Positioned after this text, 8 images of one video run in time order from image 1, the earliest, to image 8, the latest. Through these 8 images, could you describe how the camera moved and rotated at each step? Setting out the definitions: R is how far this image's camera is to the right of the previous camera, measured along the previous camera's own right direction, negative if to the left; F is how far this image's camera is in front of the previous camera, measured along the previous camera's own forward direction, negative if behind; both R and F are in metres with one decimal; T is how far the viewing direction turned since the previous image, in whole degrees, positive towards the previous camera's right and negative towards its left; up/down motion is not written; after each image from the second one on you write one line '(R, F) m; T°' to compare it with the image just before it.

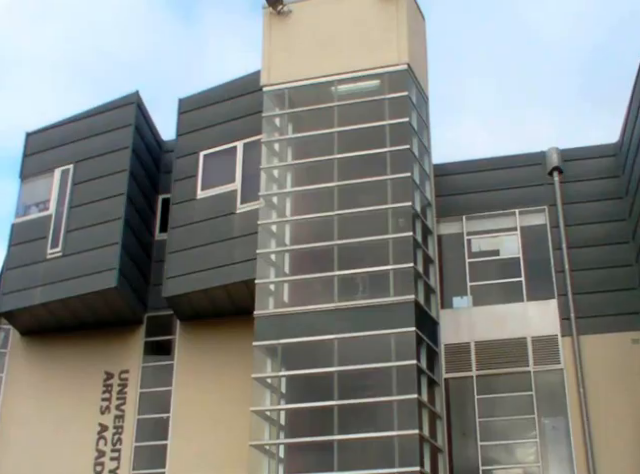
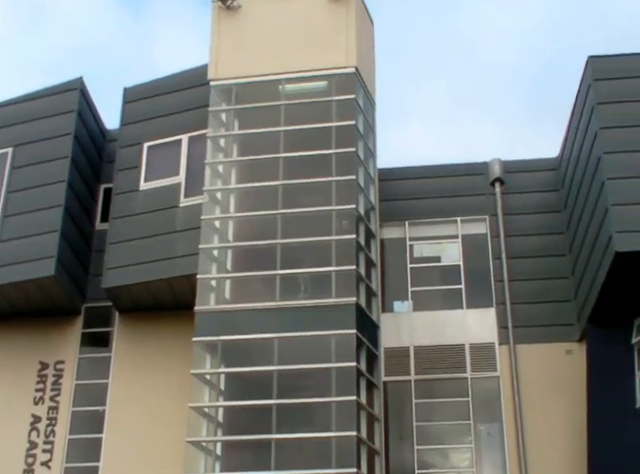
(-0.3, -0.1) m; +4°
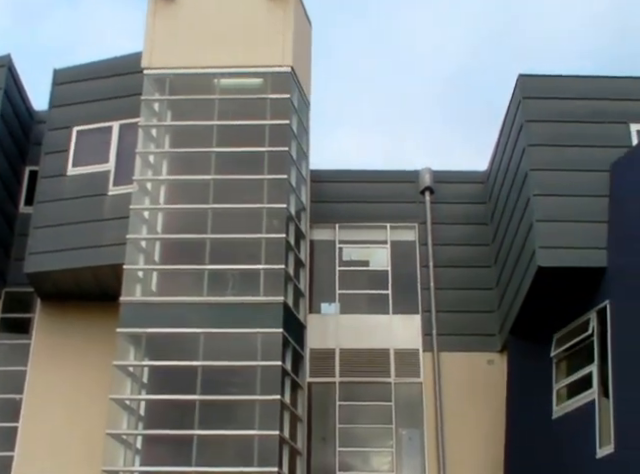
(-0.5, 0.0) m; +6°
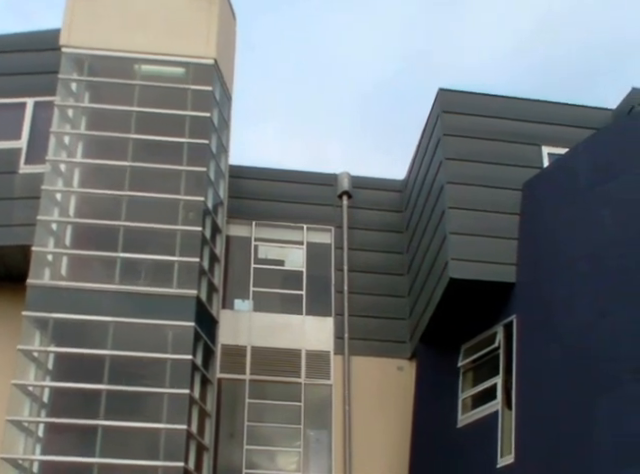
(-0.6, 0.0) m; +7°
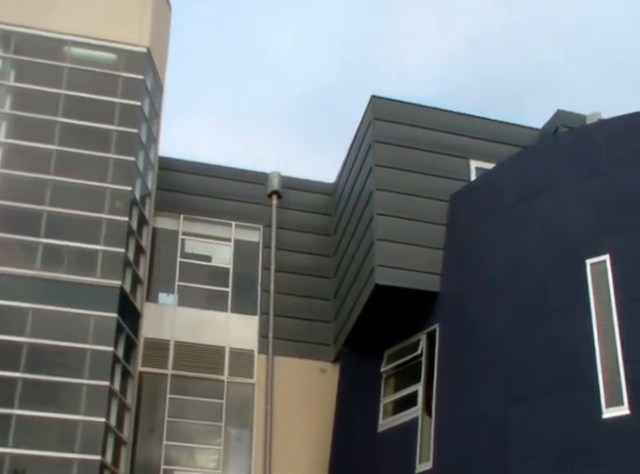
(-0.5, +0.1) m; +6°
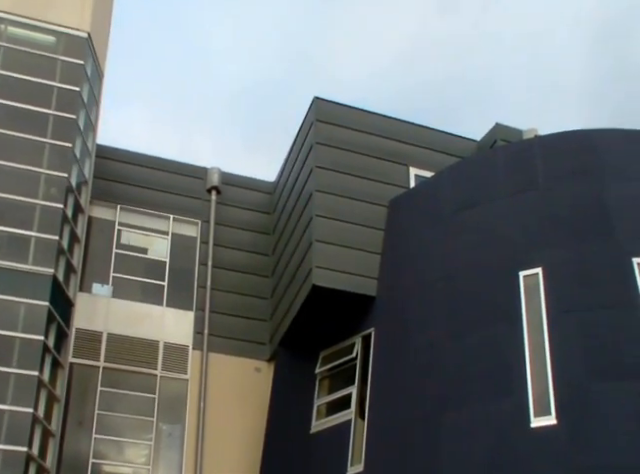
(-0.4, +0.1) m; +5°
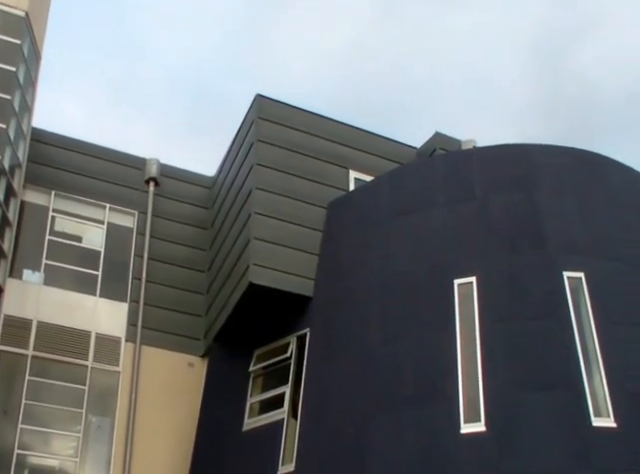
(-0.4, +0.2) m; +5°
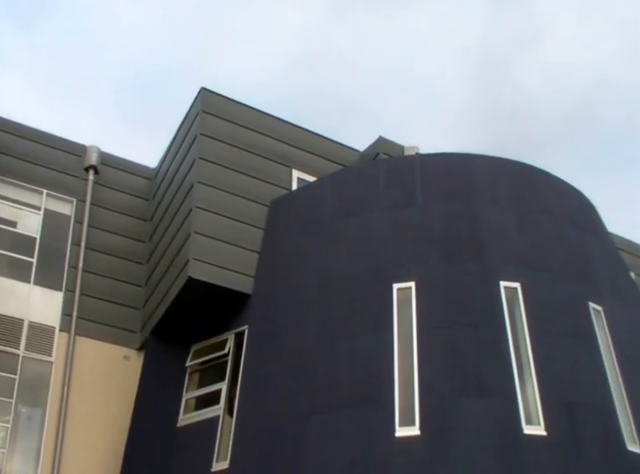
(-0.3, +0.2) m; +5°
